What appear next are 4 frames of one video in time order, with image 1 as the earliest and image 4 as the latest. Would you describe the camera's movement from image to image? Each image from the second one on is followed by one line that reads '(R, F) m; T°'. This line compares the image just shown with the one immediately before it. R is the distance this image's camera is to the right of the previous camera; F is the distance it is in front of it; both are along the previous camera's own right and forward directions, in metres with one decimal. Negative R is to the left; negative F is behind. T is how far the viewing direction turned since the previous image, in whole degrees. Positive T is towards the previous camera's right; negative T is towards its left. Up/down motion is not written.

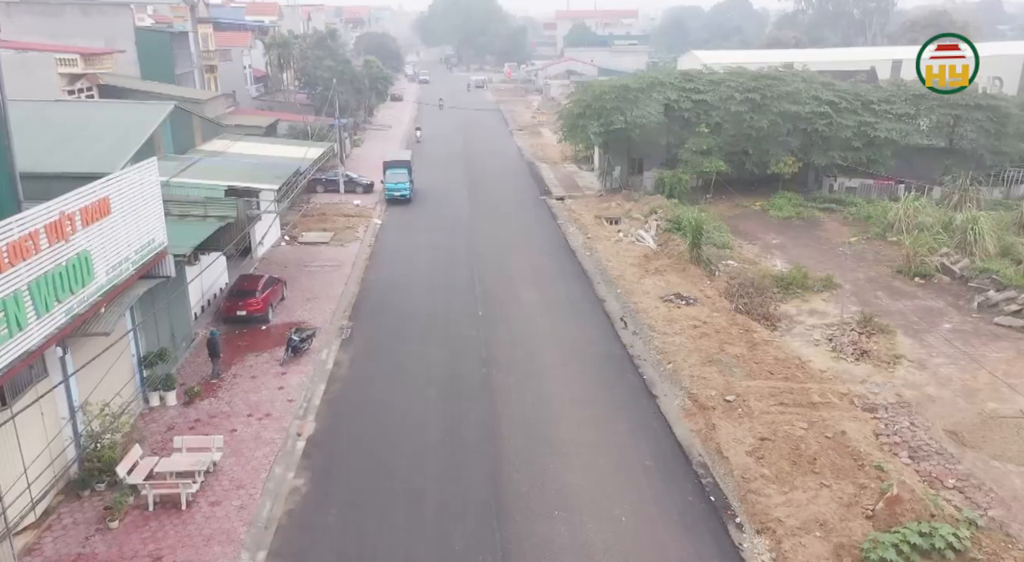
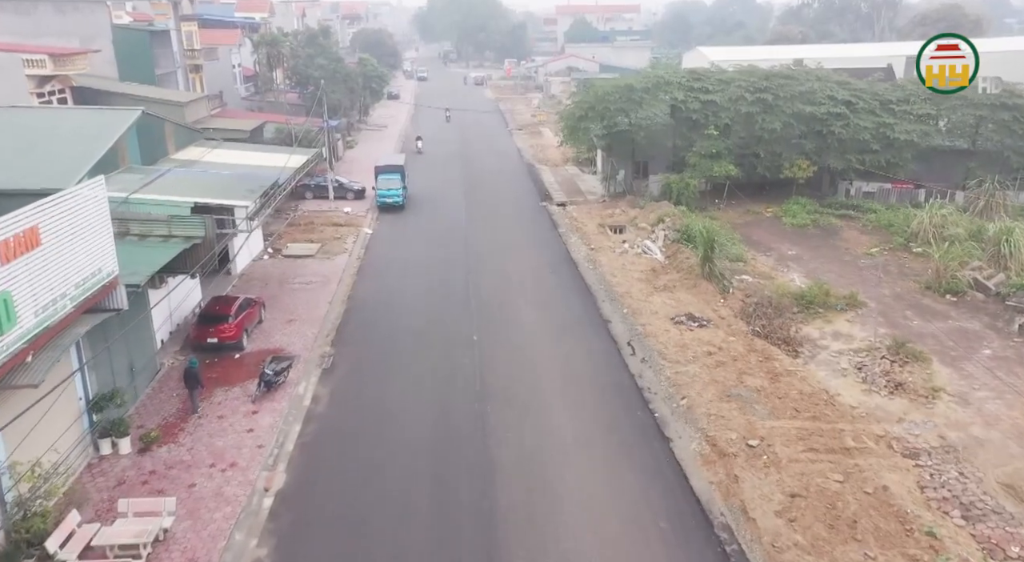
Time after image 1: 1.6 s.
(+0.1, +1.7) m; 0°
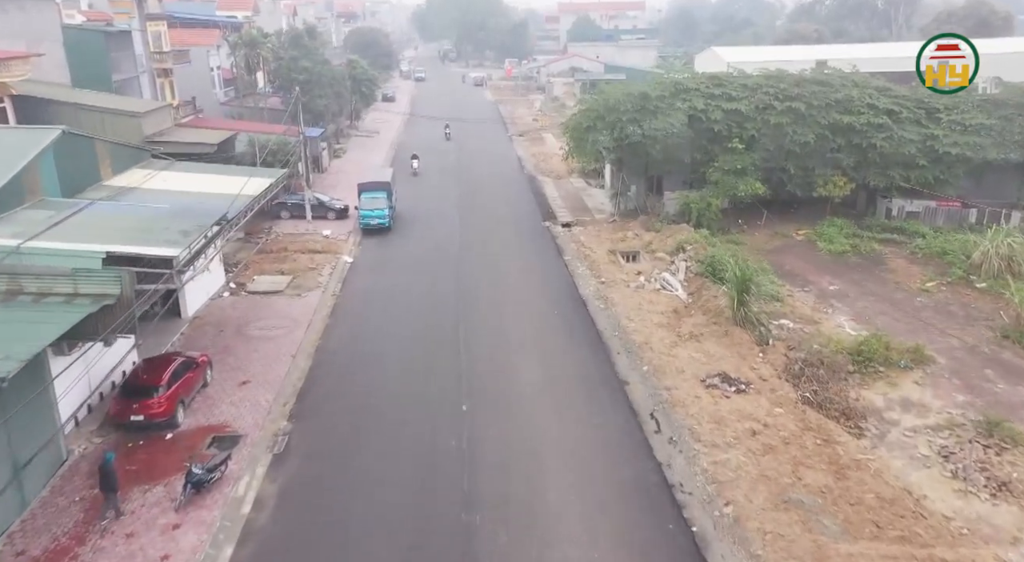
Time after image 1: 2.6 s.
(+0.1, +3.5) m; 0°
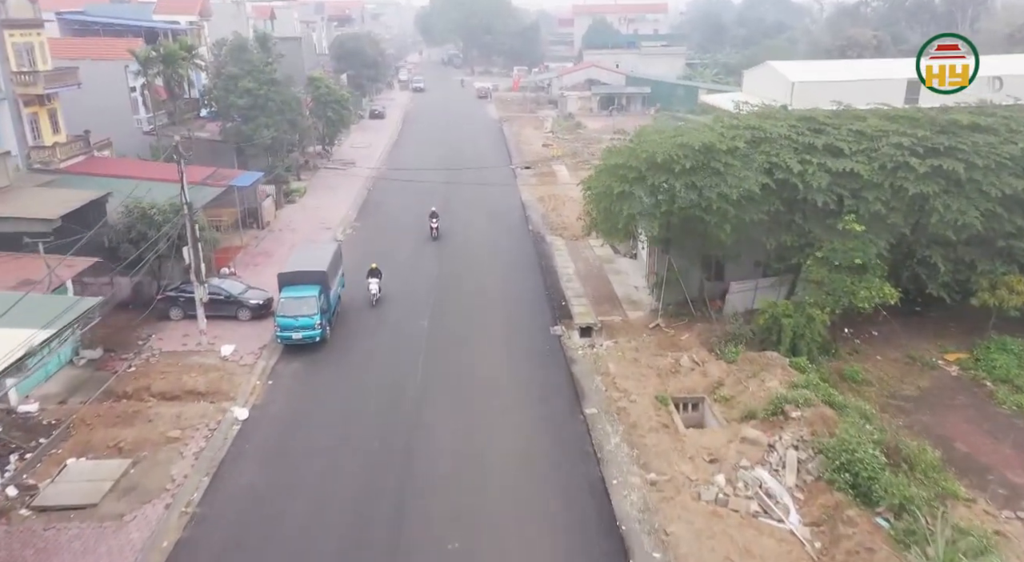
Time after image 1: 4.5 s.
(+0.4, +9.8) m; -1°
